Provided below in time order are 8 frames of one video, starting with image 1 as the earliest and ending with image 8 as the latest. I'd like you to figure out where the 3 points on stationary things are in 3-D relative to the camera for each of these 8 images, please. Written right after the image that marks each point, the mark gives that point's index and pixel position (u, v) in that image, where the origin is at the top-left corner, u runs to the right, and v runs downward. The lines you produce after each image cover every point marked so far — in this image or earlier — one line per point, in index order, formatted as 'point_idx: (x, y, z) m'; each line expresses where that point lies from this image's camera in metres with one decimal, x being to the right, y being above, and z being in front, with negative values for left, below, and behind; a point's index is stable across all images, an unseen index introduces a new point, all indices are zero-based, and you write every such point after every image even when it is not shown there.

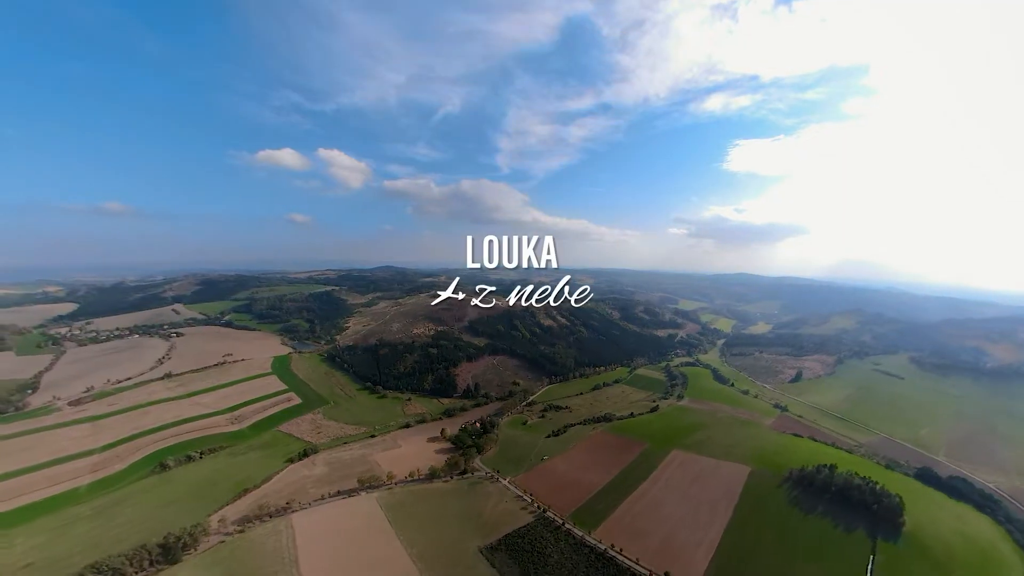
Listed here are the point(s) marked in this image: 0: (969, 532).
0: (+22.8, -11.9, +19.4) m
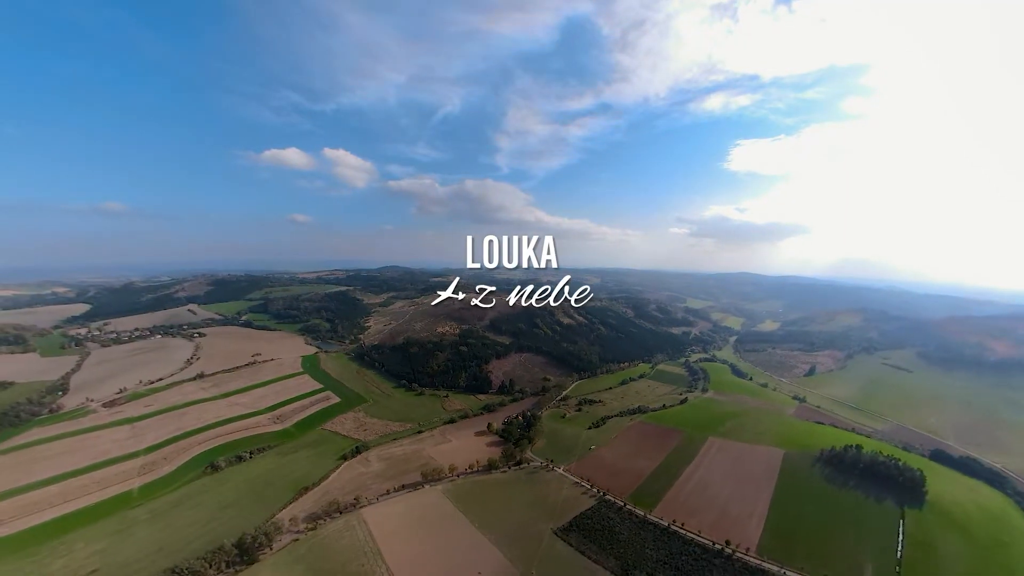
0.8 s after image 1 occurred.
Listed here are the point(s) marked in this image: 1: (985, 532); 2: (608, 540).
0: (+26.8, -11.9, +22.1) m
1: (+24.2, -12.2, +19.9) m
2: (+5.0, -13.0, +19.4) m
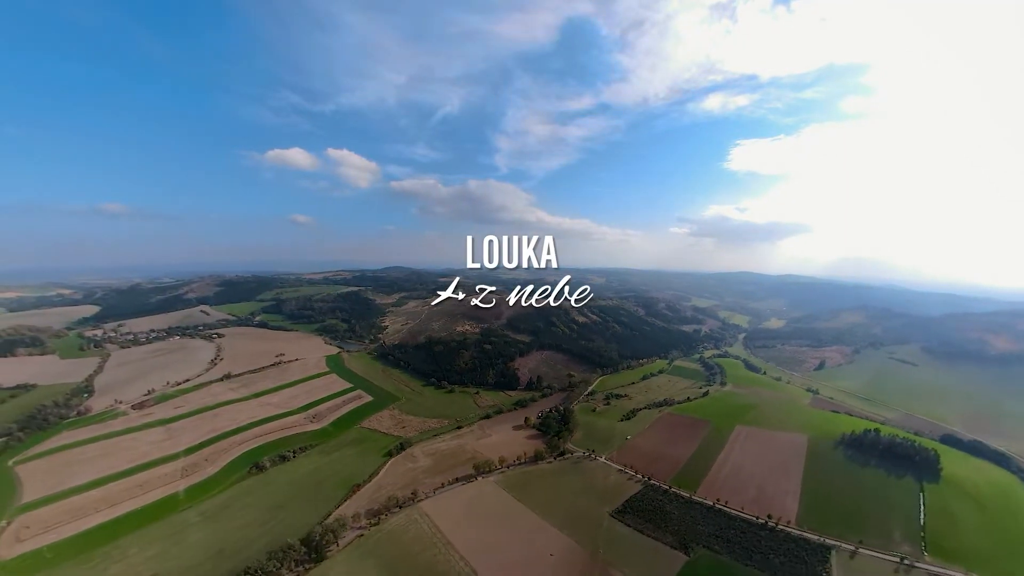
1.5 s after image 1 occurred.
0: (+30.3, -11.8, +24.6) m
1: (+27.8, -12.1, +22.3) m
2: (+8.6, -13.0, +21.7) m
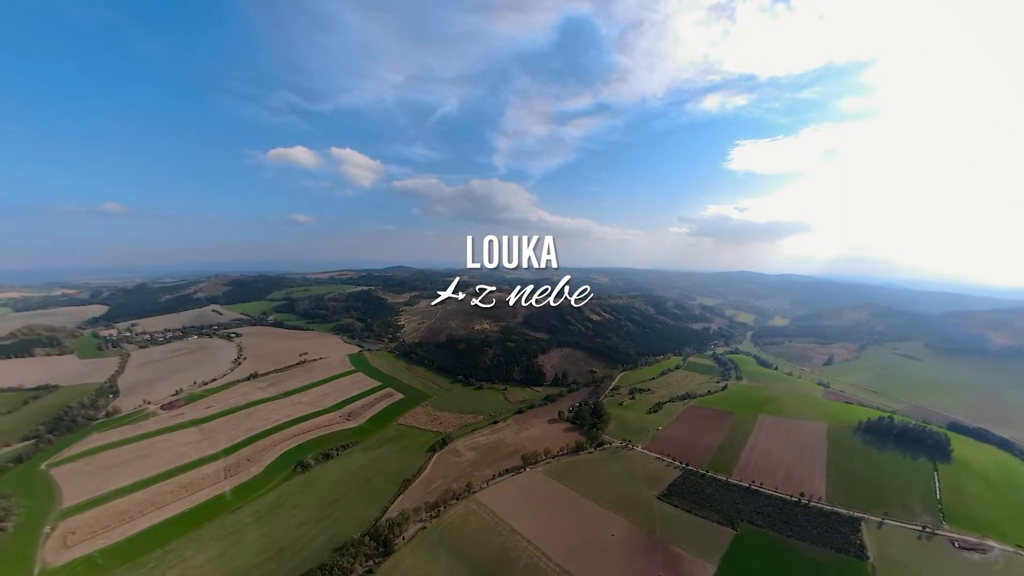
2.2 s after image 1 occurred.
0: (+33.8, -11.8, +27.1) m
1: (+31.3, -12.1, +24.8) m
2: (+12.1, -13.1, +24.1) m
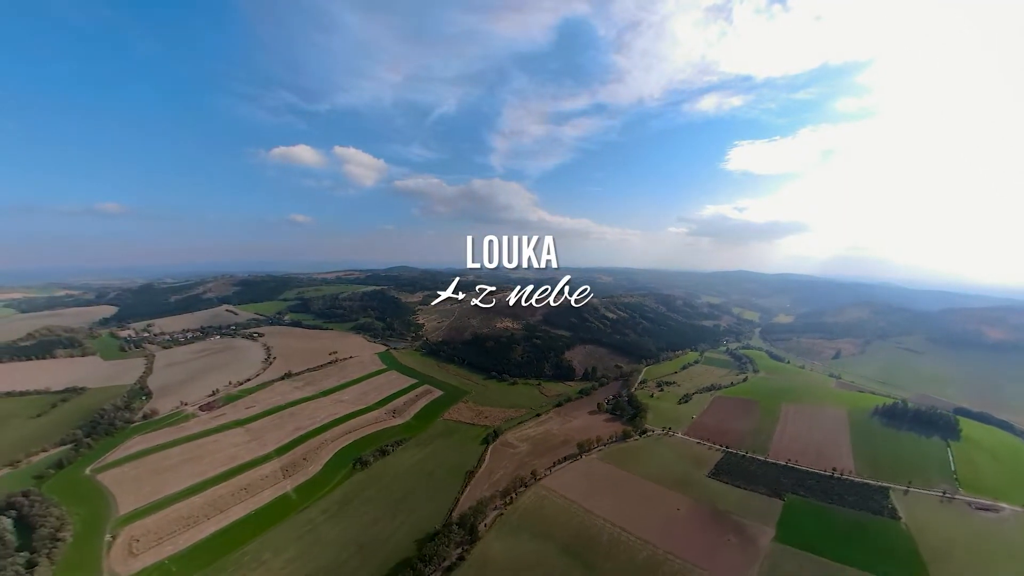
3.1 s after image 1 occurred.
0: (+38.4, -11.7, +30.6) m
1: (+35.9, -12.0, +28.3) m
2: (+16.7, -13.0, +27.2) m
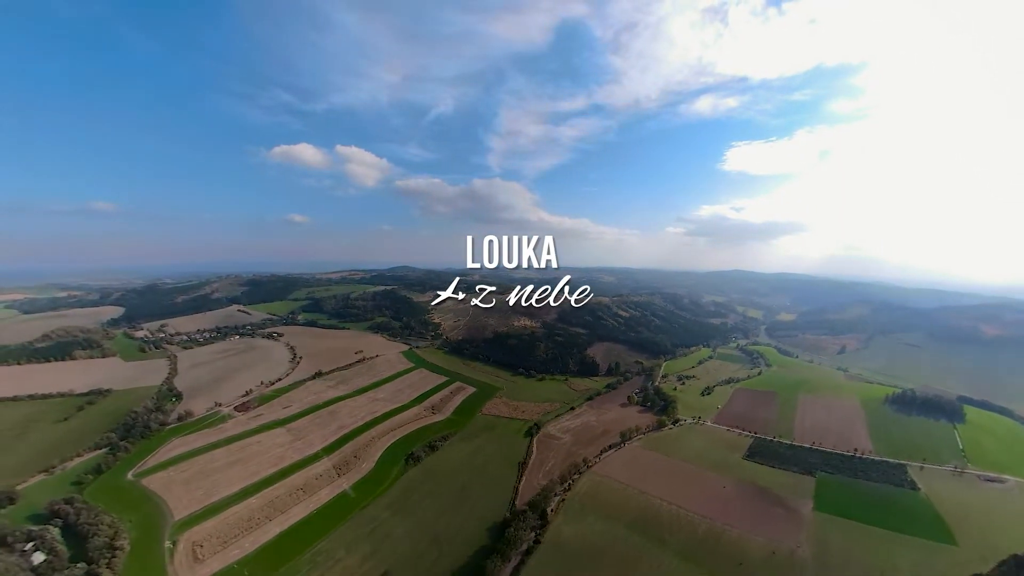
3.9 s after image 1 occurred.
0: (+42.5, -11.6, +33.9) m
1: (+40.1, -12.0, +31.6) m
2: (+20.9, -13.0, +30.2) m
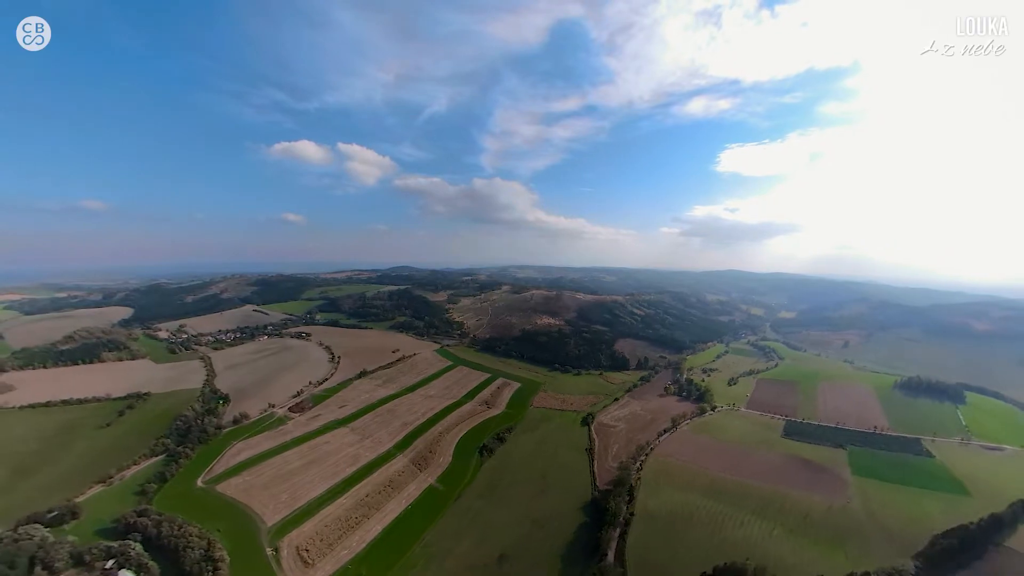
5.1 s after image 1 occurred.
0: (+48.6, -11.7, +39.3) m
1: (+46.3, -12.0, +36.9) m
2: (+27.1, -13.1, +35.1) m
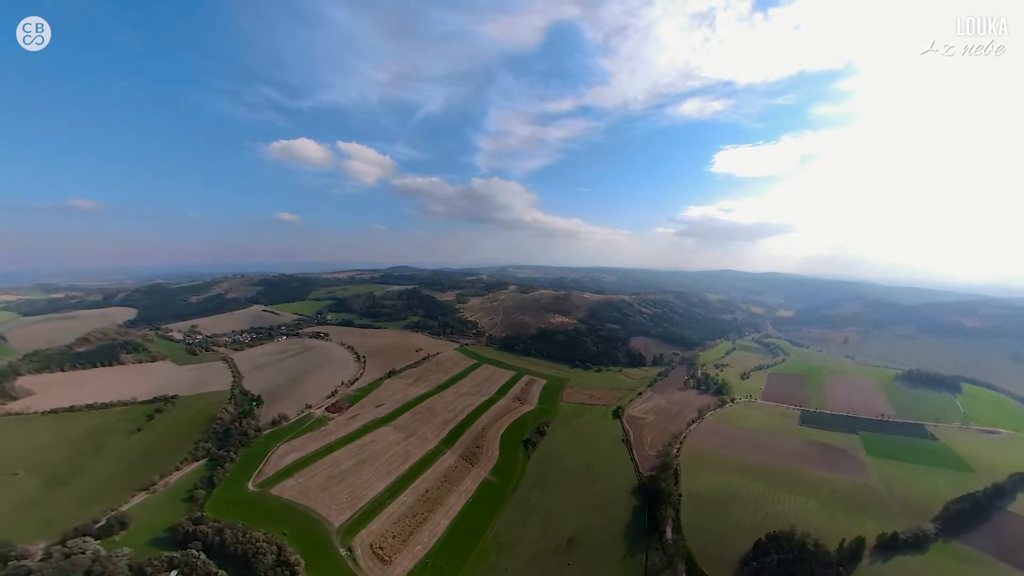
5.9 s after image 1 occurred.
0: (+52.6, -11.7, +43.3) m
1: (+50.3, -12.1, +40.8) m
2: (+31.2, -13.3, +38.6) m
